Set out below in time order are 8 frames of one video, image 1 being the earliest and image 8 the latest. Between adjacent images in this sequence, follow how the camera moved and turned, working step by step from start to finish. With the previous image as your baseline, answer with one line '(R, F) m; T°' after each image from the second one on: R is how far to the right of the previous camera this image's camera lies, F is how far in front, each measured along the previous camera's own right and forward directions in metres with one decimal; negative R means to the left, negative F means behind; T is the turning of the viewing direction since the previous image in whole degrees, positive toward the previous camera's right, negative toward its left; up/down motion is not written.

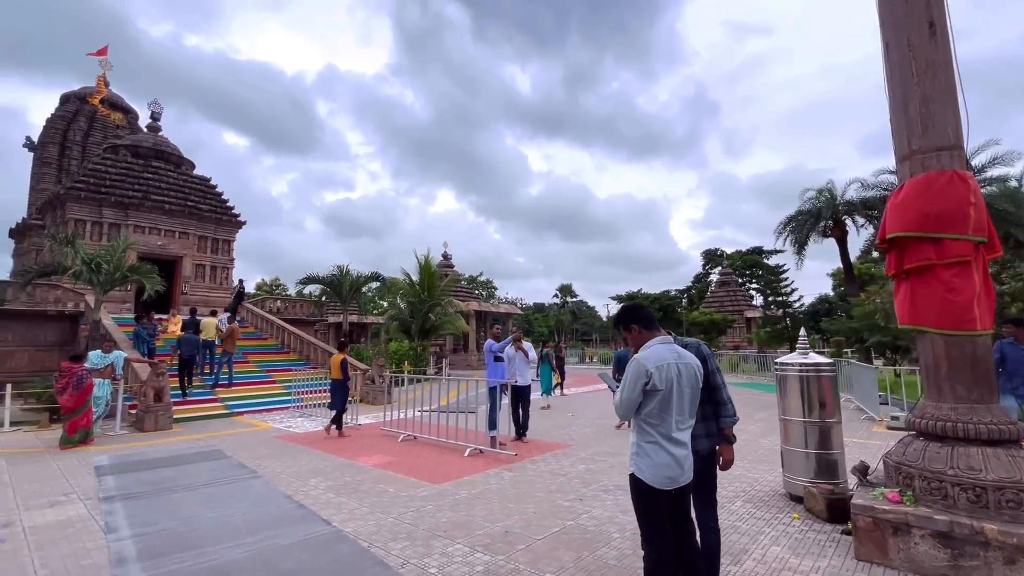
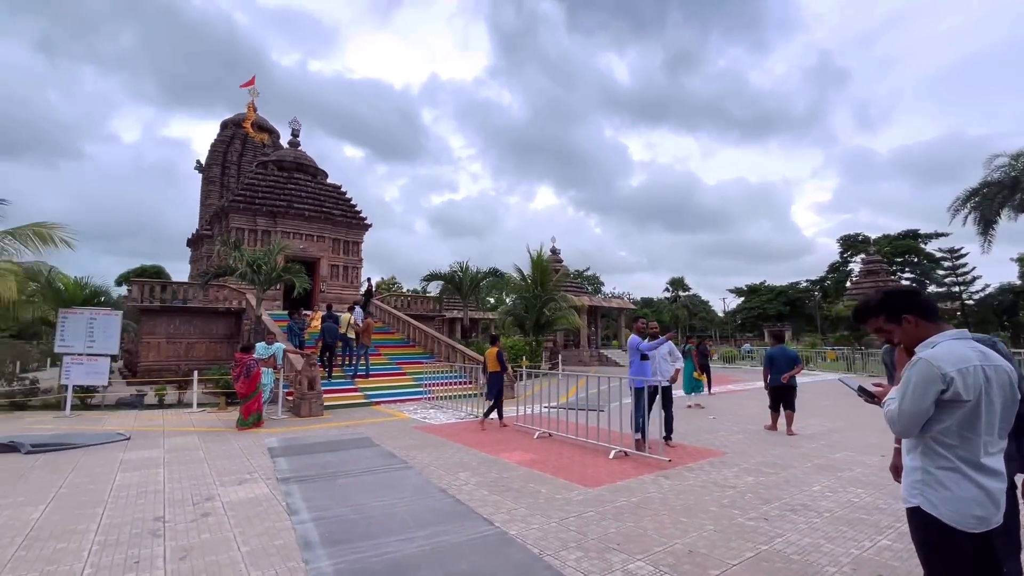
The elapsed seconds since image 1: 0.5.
(-0.6, +0.3) m; -12°
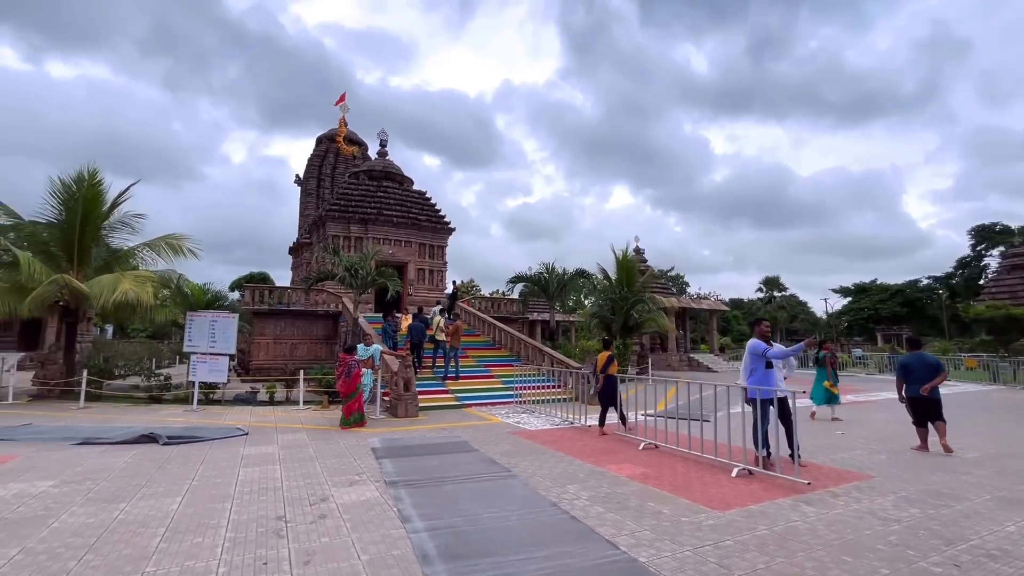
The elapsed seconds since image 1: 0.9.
(-0.4, +0.3) m; -9°
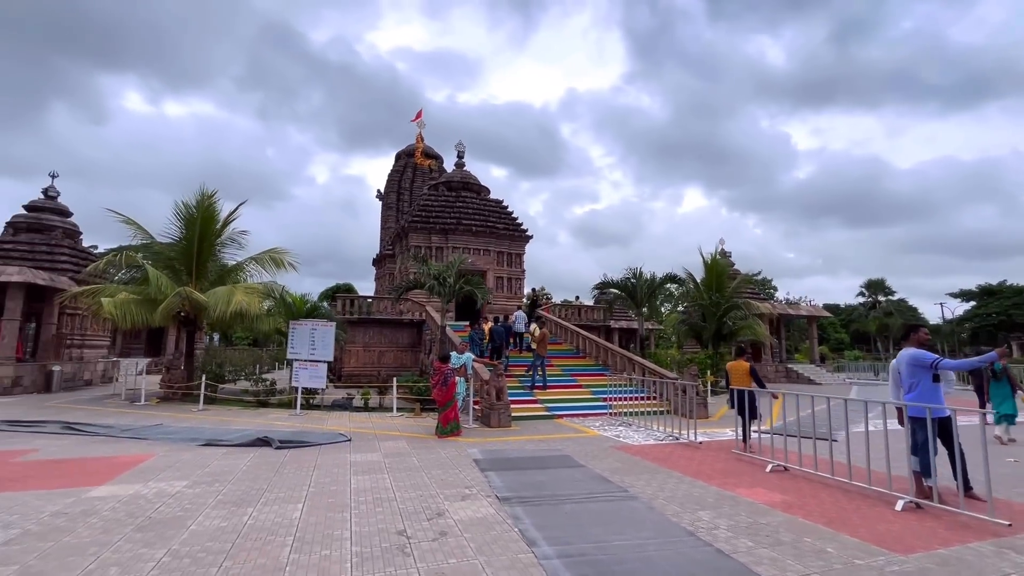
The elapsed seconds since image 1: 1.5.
(-0.5, +0.3) m; -8°
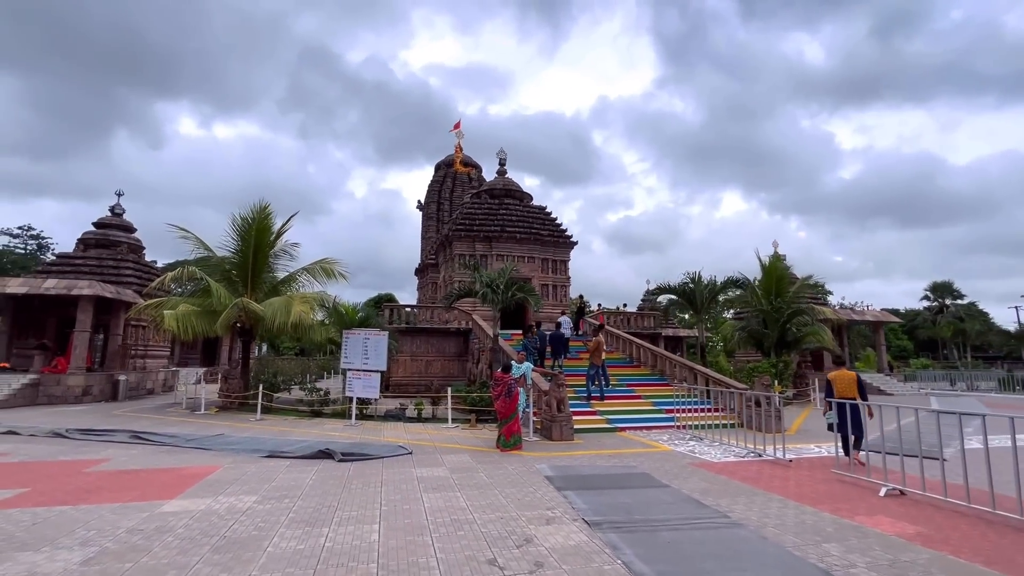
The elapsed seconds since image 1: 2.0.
(-0.5, +0.4) m; -4°
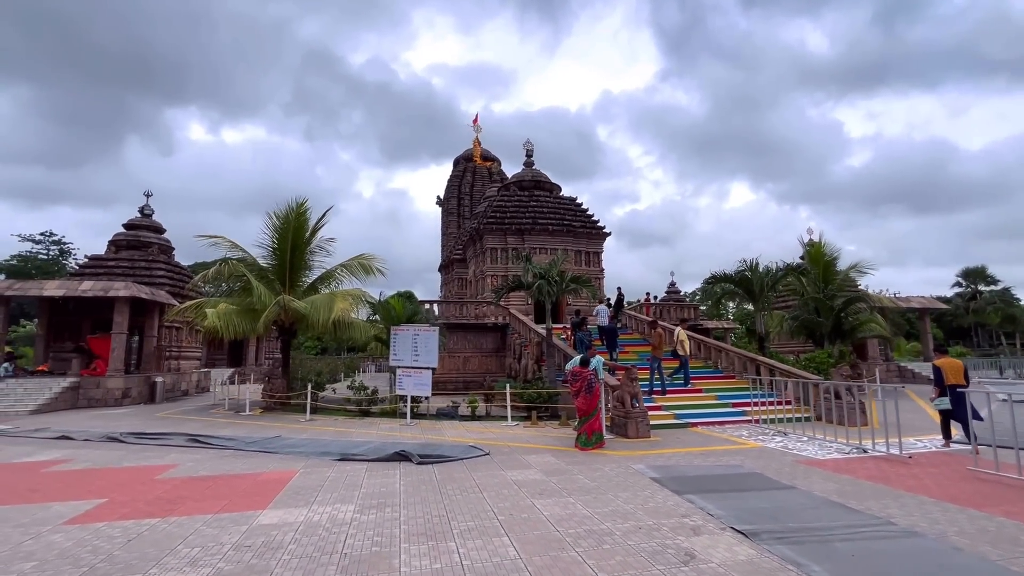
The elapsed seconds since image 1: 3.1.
(-1.1, +0.5) m; -1°
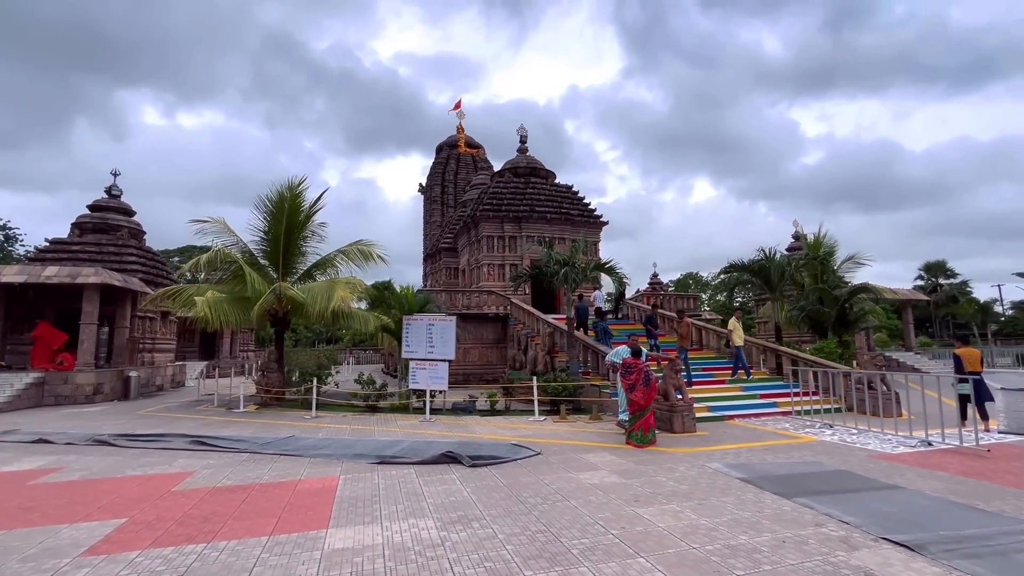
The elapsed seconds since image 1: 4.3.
(-1.2, +0.7) m; +3°
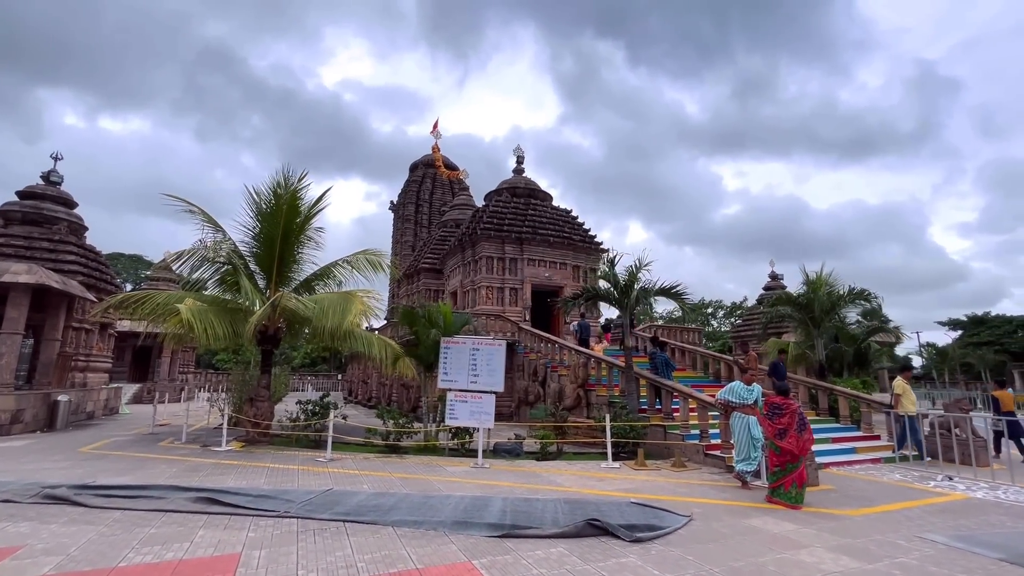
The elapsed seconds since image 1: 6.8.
(-2.4, +1.7) m; +7°
